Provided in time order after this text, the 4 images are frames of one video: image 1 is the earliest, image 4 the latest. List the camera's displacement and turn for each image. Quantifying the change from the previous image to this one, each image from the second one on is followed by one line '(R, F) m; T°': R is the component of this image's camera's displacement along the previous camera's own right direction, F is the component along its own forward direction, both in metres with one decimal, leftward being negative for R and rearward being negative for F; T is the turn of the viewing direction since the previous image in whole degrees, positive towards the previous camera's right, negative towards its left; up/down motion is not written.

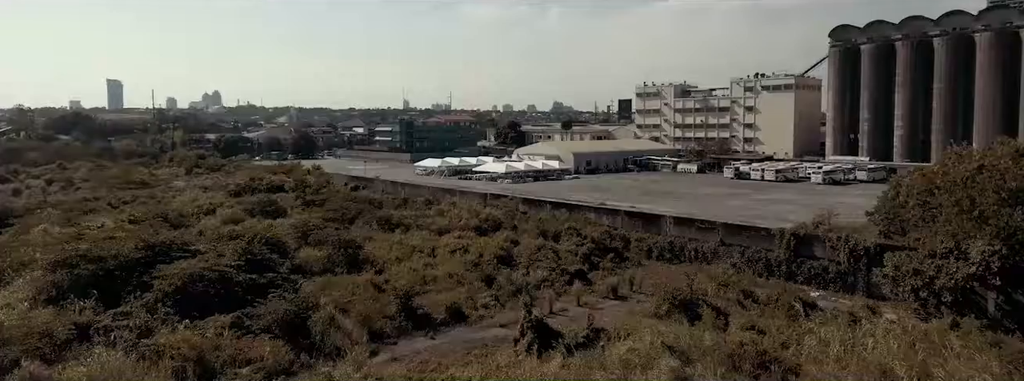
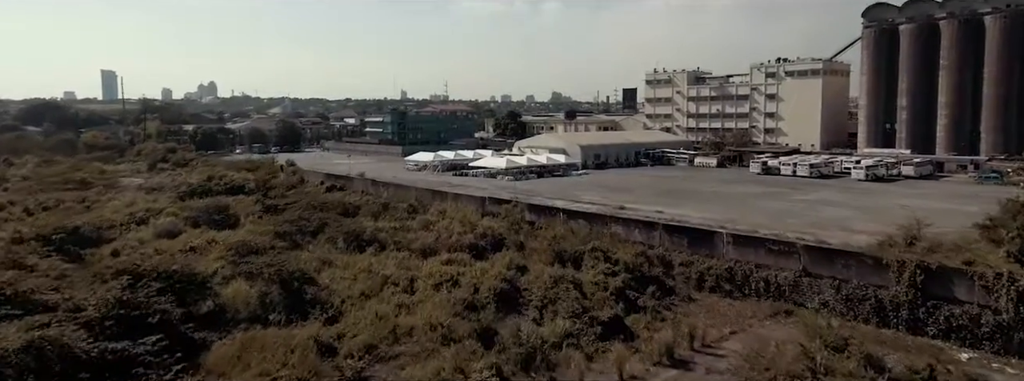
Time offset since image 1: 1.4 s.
(-0.1, +4.1) m; 0°
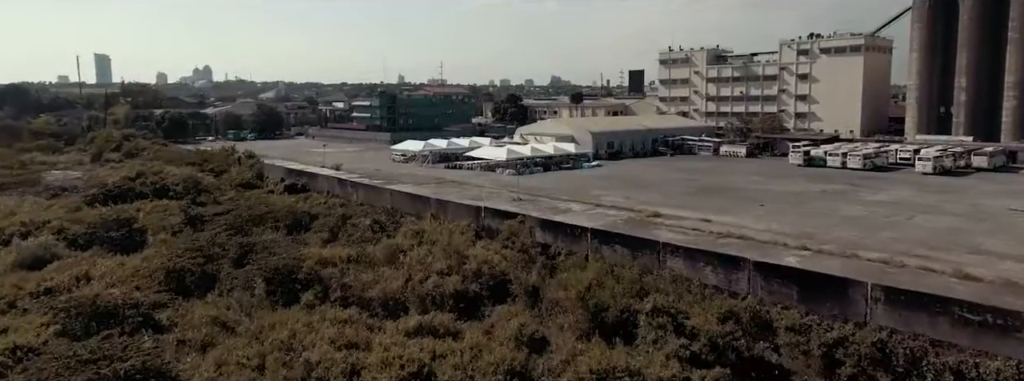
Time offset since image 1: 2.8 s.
(-0.1, +4.8) m; 0°
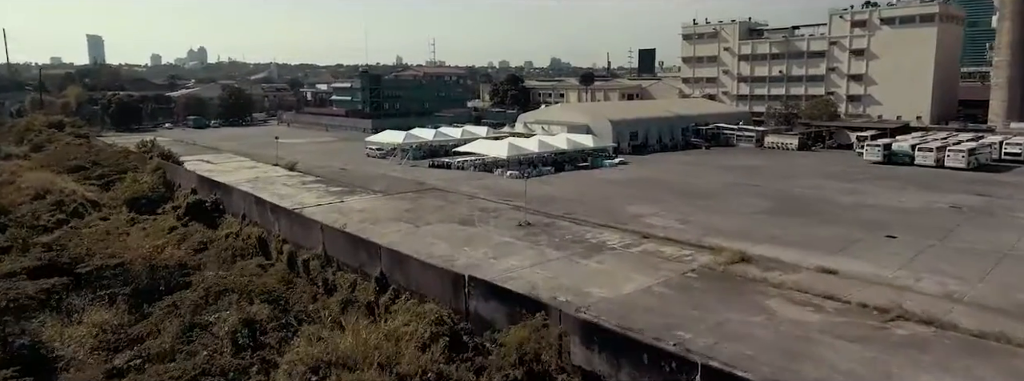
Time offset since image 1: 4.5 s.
(-0.1, +6.3) m; 0°
